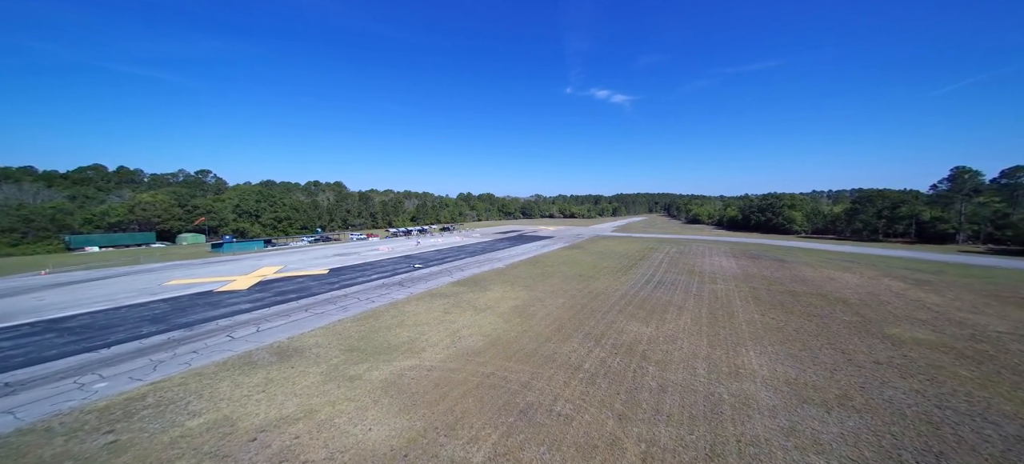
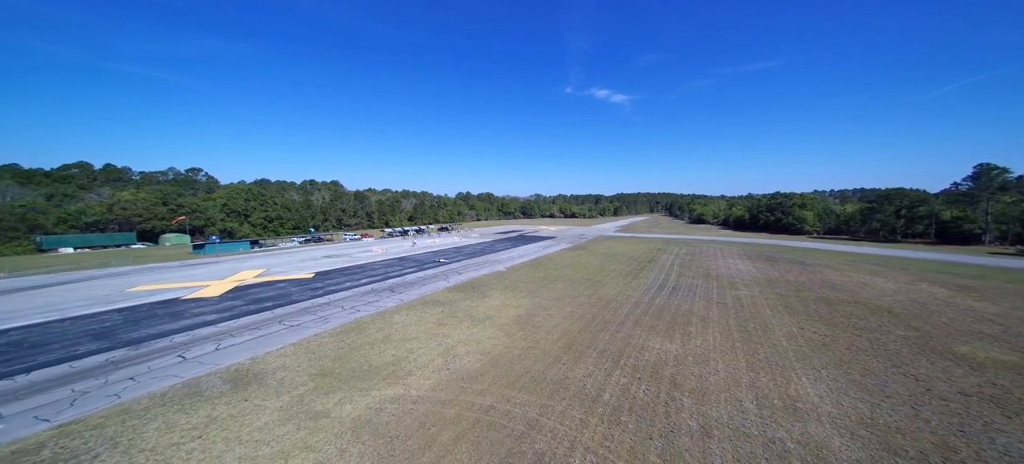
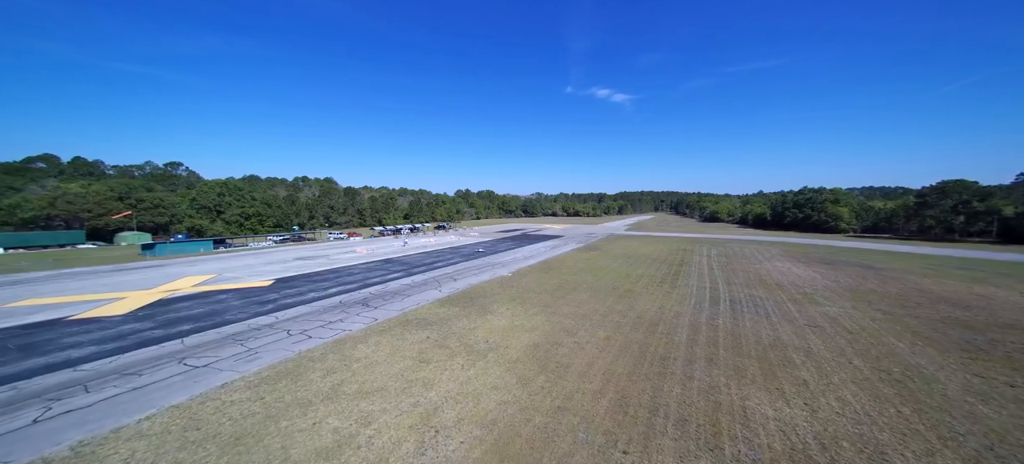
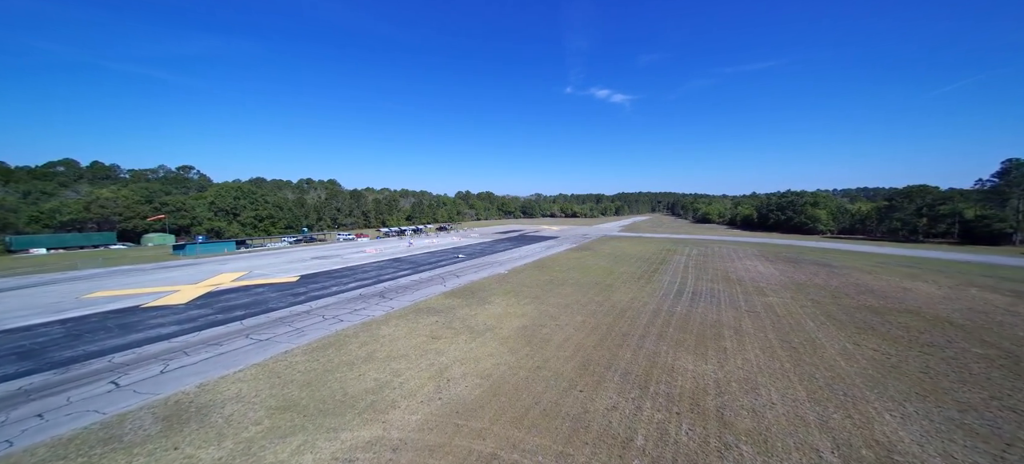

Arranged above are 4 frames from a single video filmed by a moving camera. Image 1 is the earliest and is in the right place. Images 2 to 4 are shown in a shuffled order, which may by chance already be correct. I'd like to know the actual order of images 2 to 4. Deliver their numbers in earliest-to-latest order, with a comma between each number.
2, 4, 3
